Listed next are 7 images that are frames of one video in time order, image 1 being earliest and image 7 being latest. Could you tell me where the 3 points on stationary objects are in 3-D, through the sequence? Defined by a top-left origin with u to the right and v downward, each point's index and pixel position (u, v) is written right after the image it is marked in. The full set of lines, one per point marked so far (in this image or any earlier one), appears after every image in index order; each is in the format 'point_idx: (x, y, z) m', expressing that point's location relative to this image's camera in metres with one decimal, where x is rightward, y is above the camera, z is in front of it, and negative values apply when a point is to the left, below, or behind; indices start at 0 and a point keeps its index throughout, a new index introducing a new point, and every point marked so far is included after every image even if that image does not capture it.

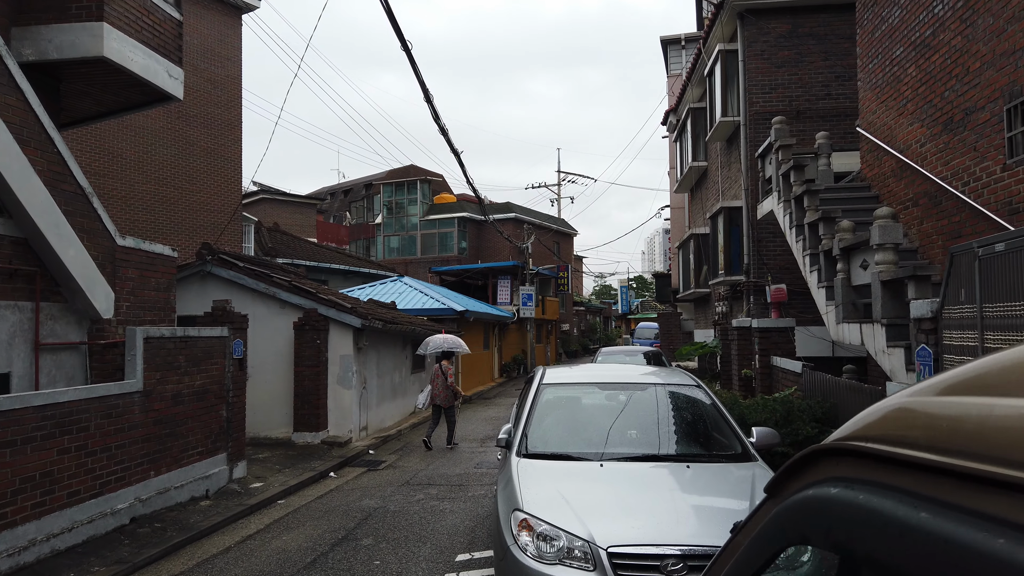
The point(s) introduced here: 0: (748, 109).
0: (+3.8, +2.9, +12.4) m
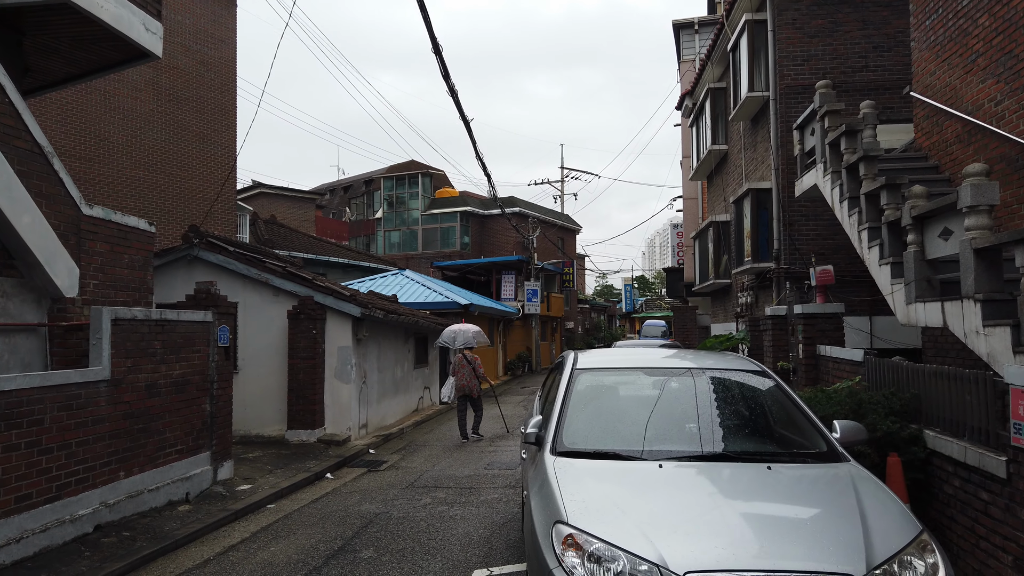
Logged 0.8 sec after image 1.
0: (+4.0, +3.1, +11.5) m
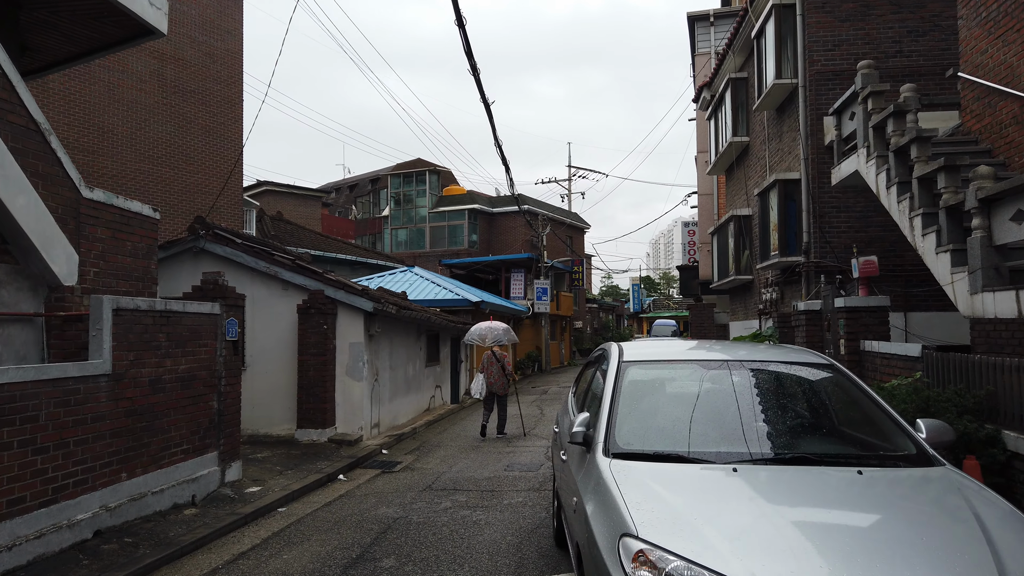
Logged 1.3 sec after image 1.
0: (+4.3, +3.2, +11.0) m
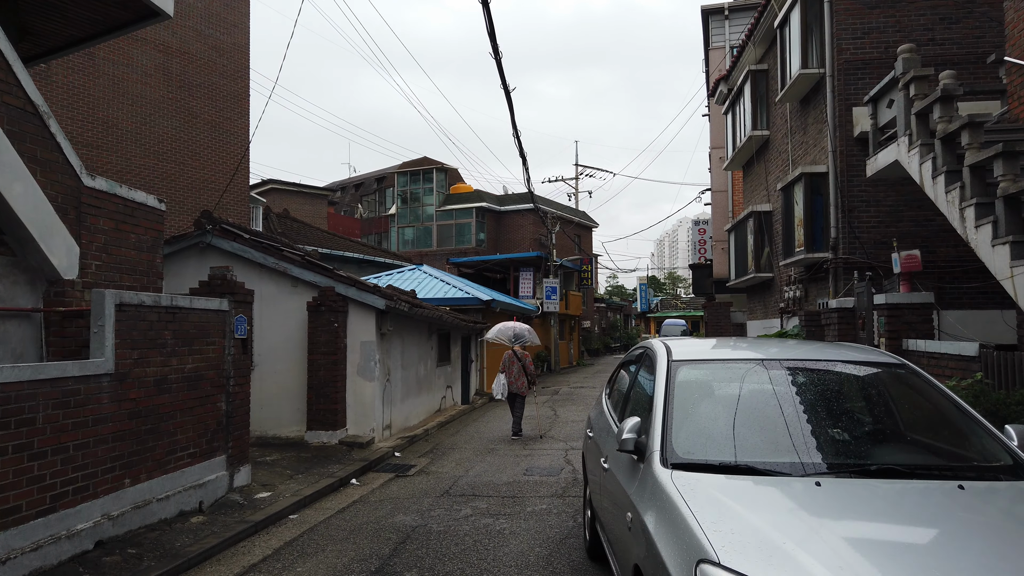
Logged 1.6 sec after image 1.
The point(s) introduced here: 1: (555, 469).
0: (+4.5, +3.2, +10.6) m
1: (+0.5, -2.1, +8.7) m
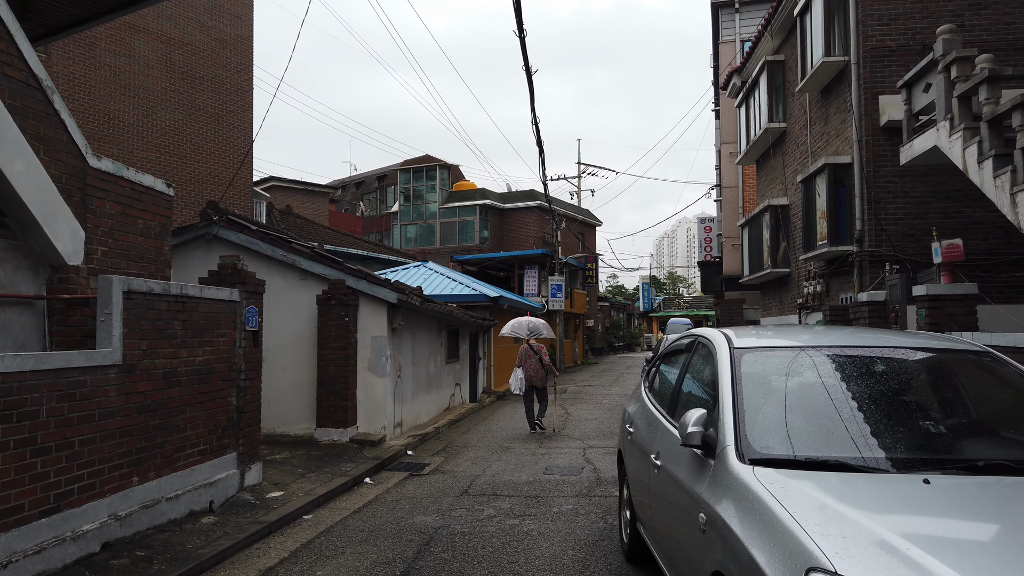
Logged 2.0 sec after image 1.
0: (+4.8, +3.3, +10.3) m
1: (+0.7, -2.0, +8.4) m
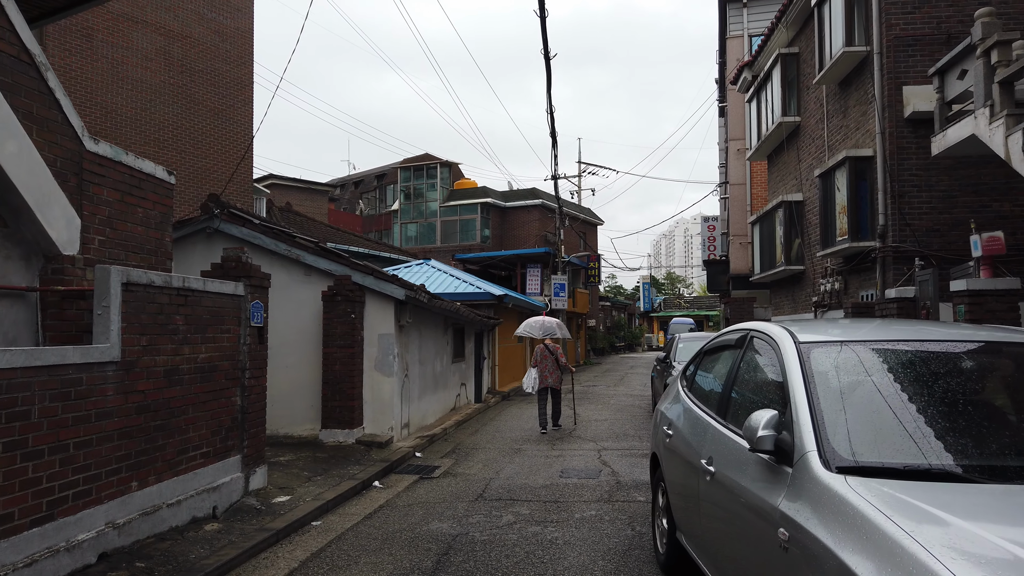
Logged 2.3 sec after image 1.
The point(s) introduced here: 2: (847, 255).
0: (+4.9, +3.4, +10.0) m
1: (+0.9, -2.0, +8.1) m
2: (+4.9, +0.5, +11.1) m
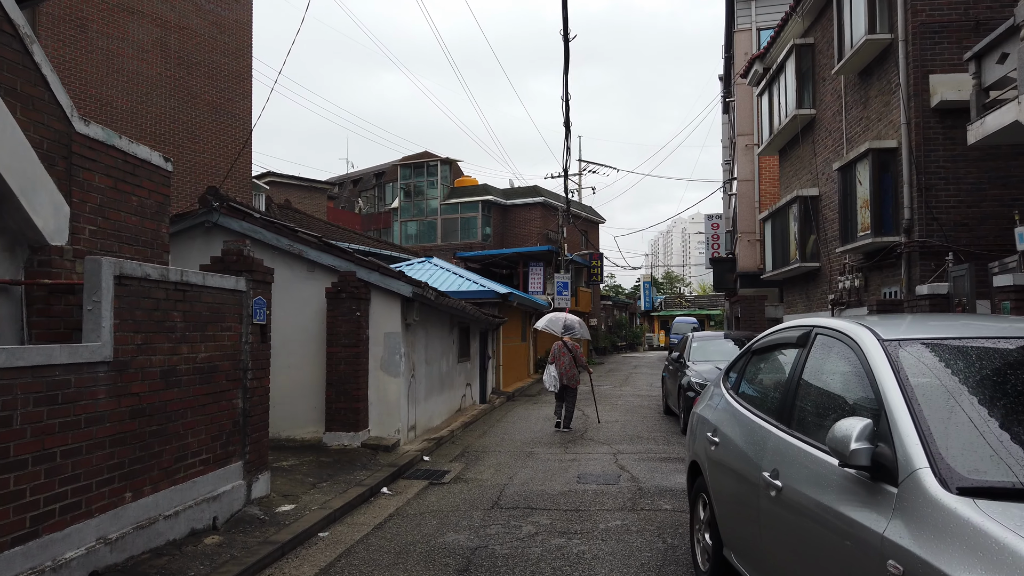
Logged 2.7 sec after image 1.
0: (+5.1, +3.4, +9.6) m
1: (+1.0, -1.9, +7.7) m
2: (+5.1, +0.5, +10.7) m
